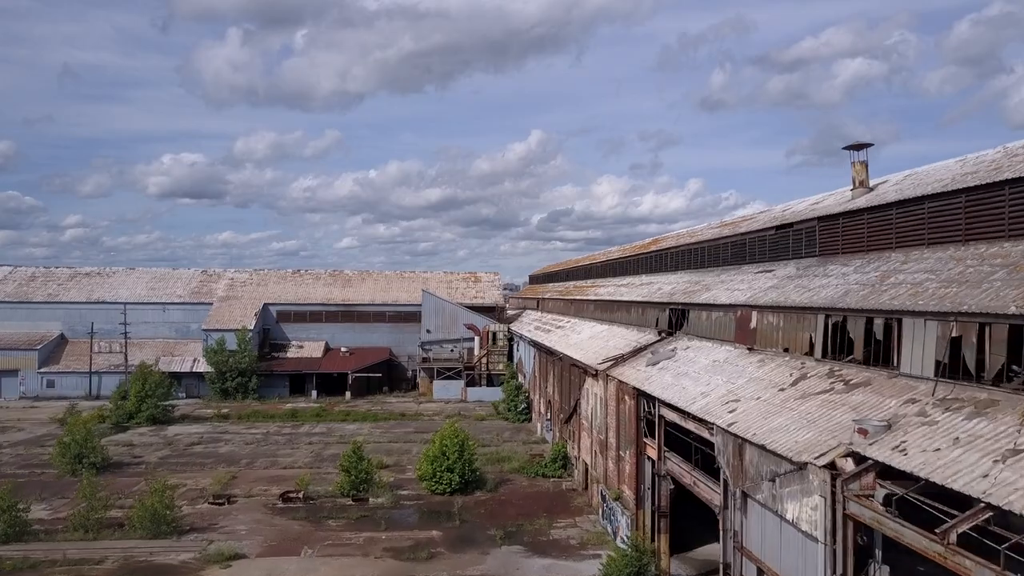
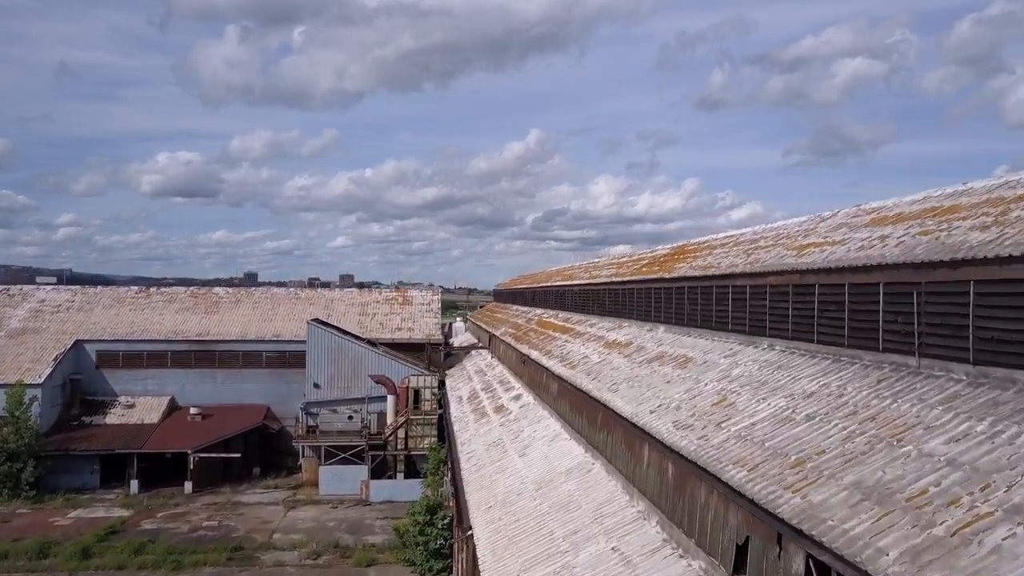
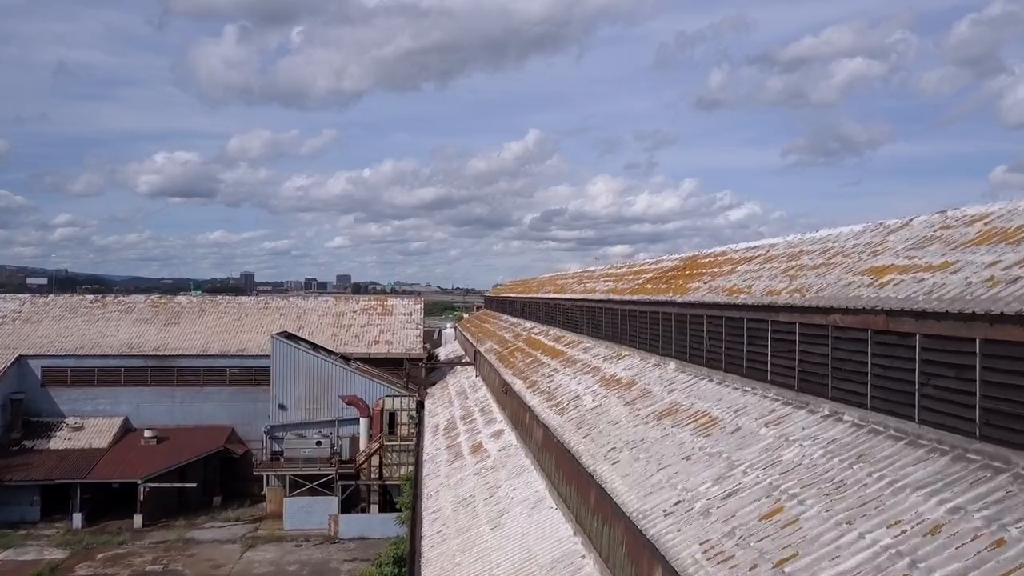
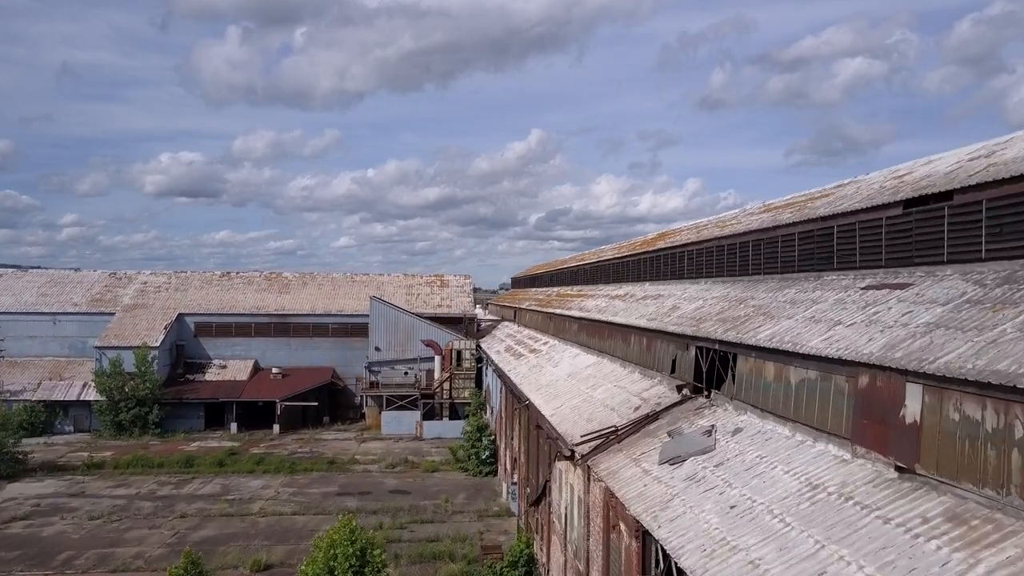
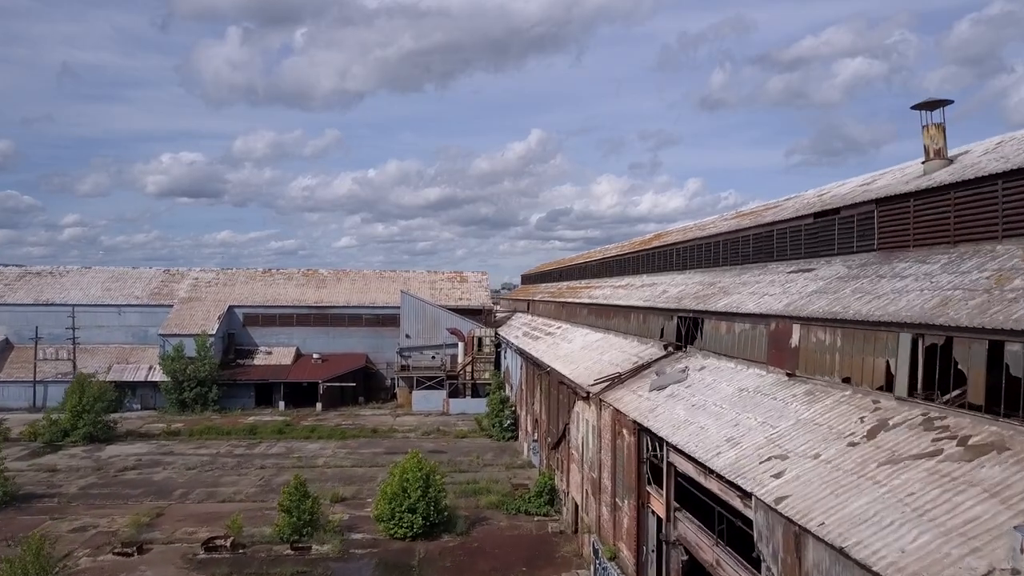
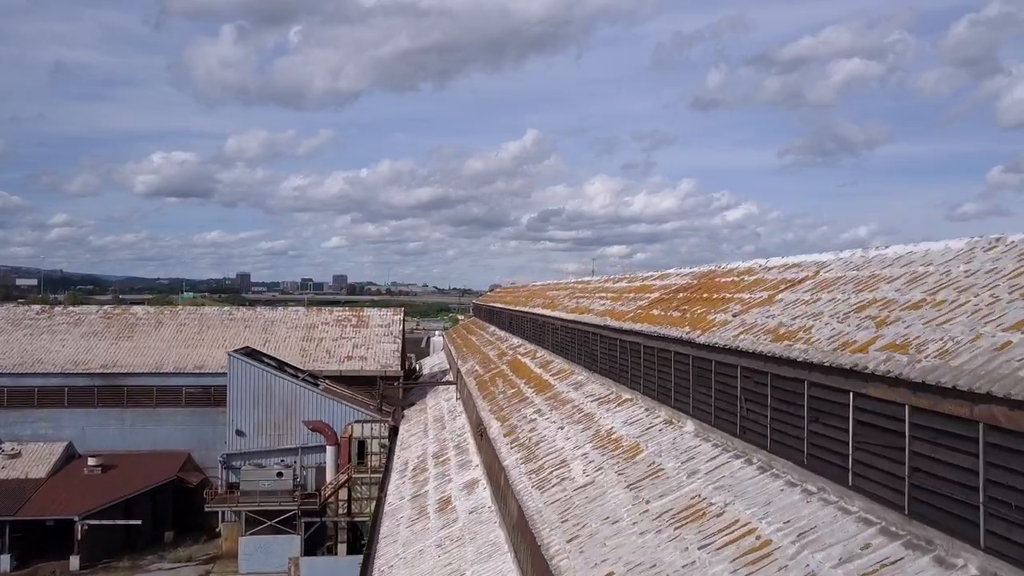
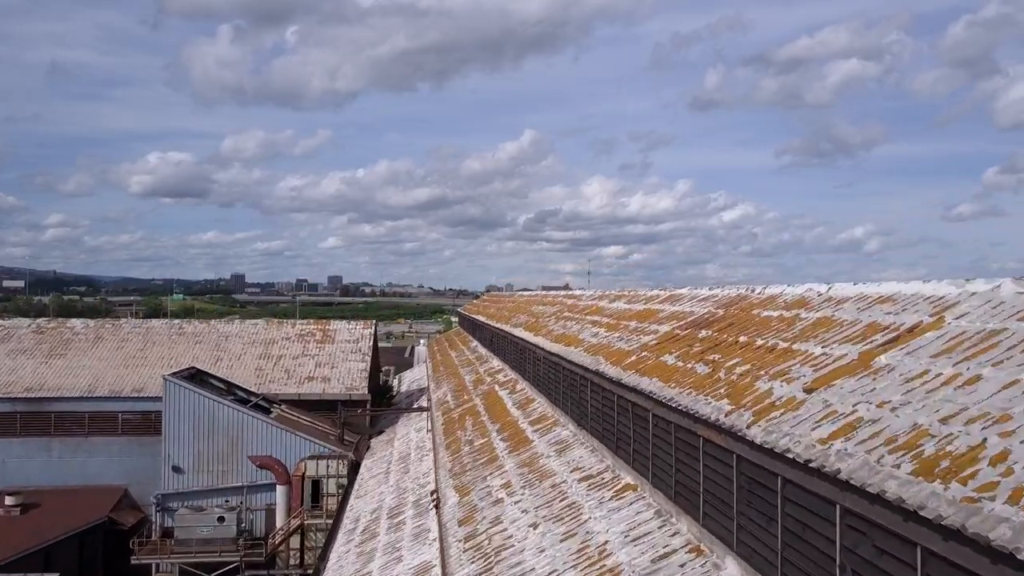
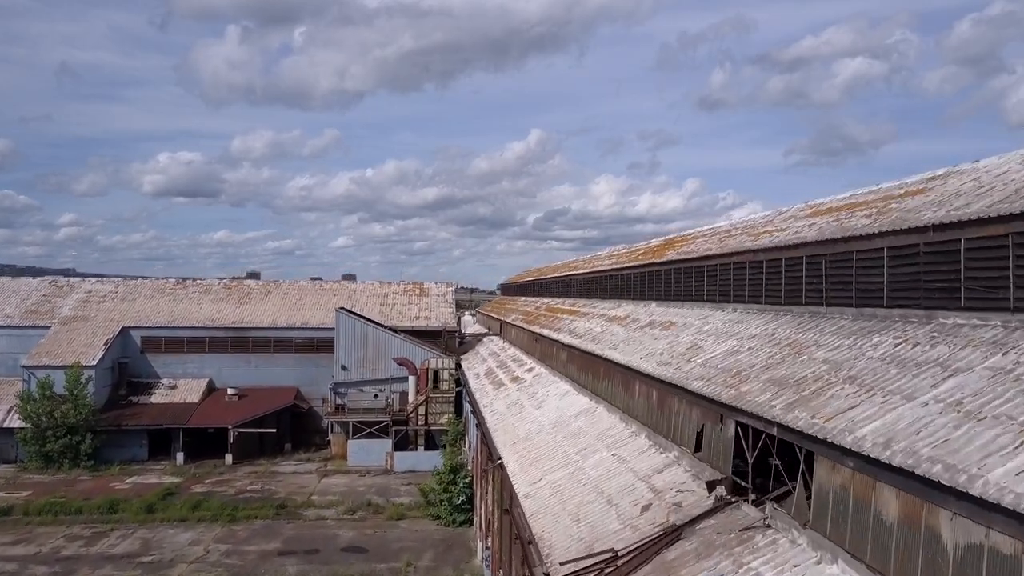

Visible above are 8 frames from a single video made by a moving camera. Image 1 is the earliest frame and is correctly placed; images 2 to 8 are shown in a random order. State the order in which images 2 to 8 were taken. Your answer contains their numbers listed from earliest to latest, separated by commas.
5, 4, 8, 2, 3, 6, 7
